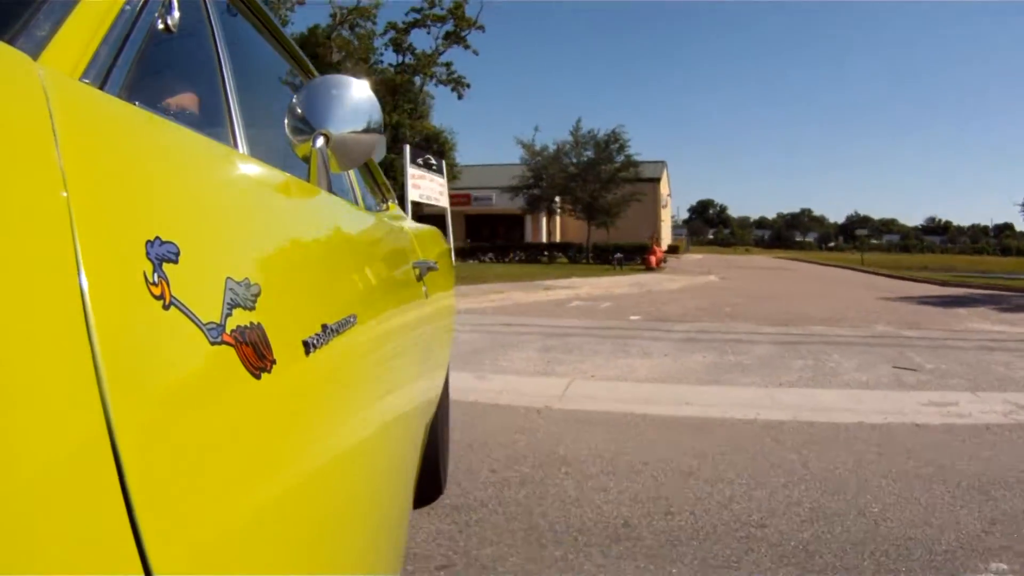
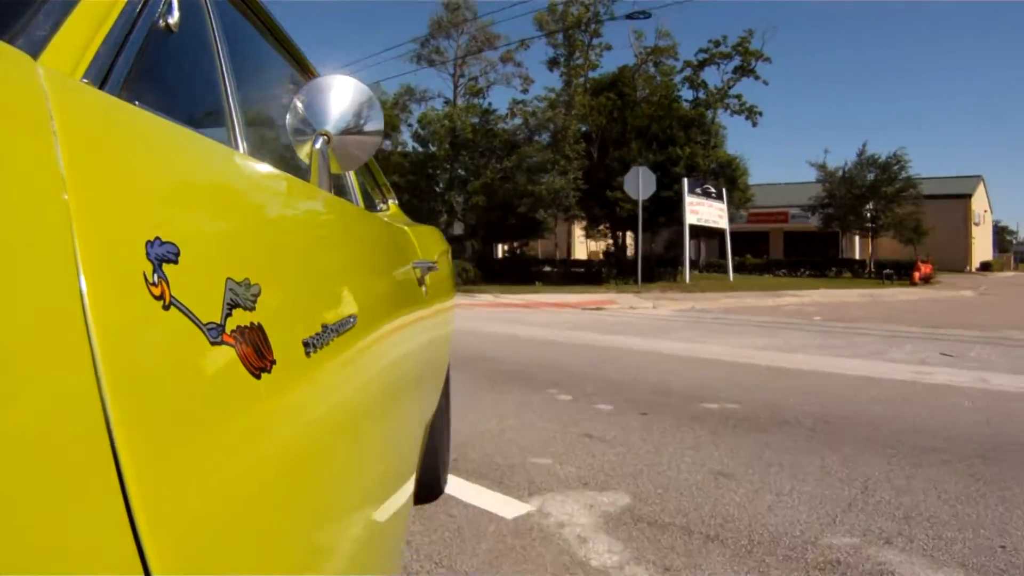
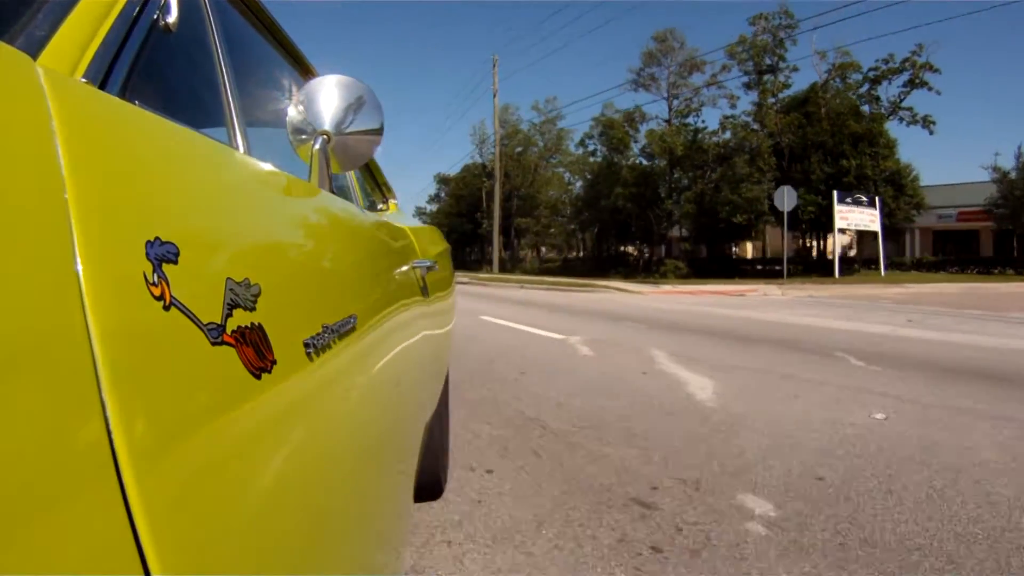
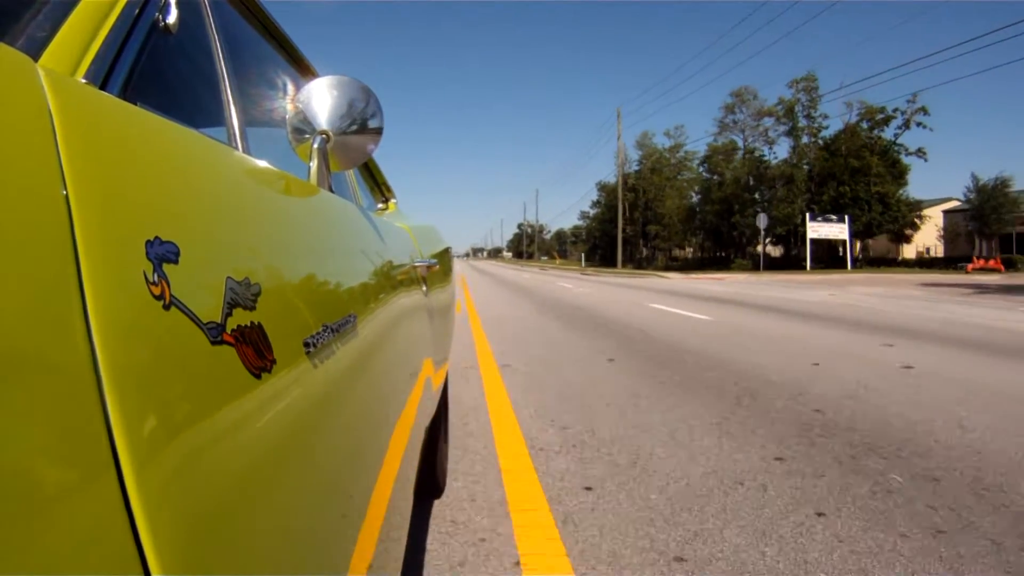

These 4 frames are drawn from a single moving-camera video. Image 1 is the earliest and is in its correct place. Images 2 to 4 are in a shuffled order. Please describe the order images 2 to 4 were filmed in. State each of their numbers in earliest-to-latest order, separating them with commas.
2, 3, 4
